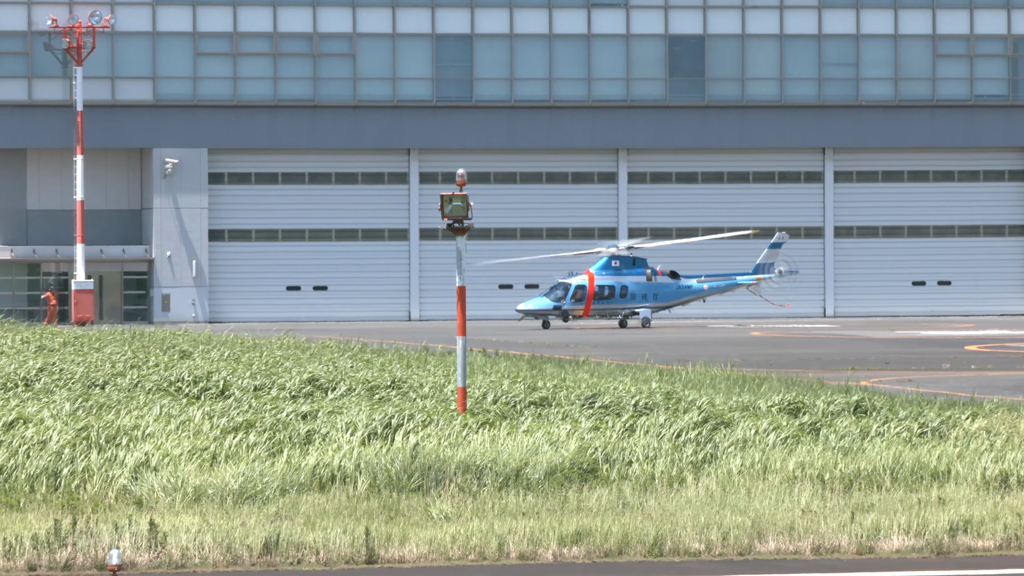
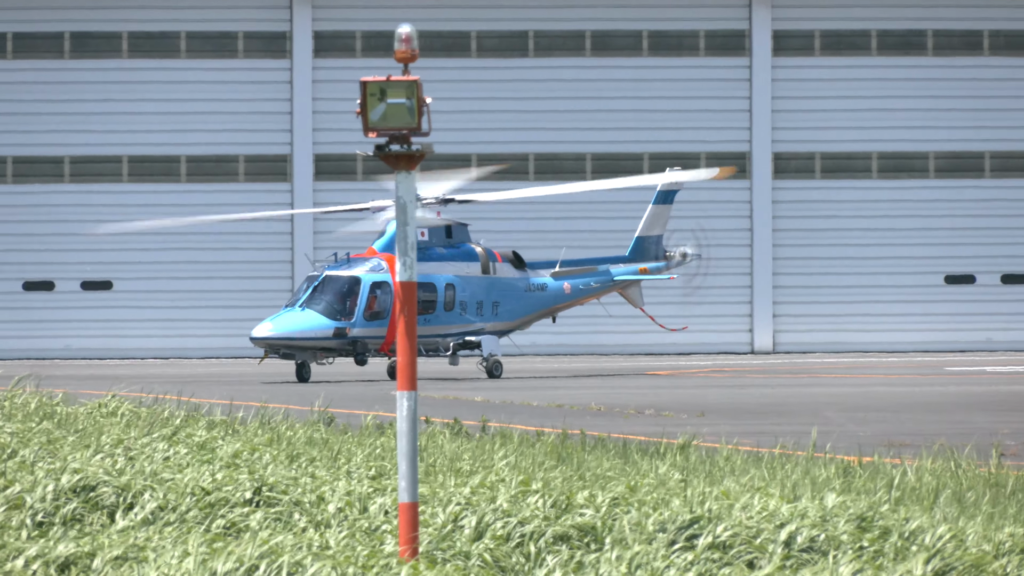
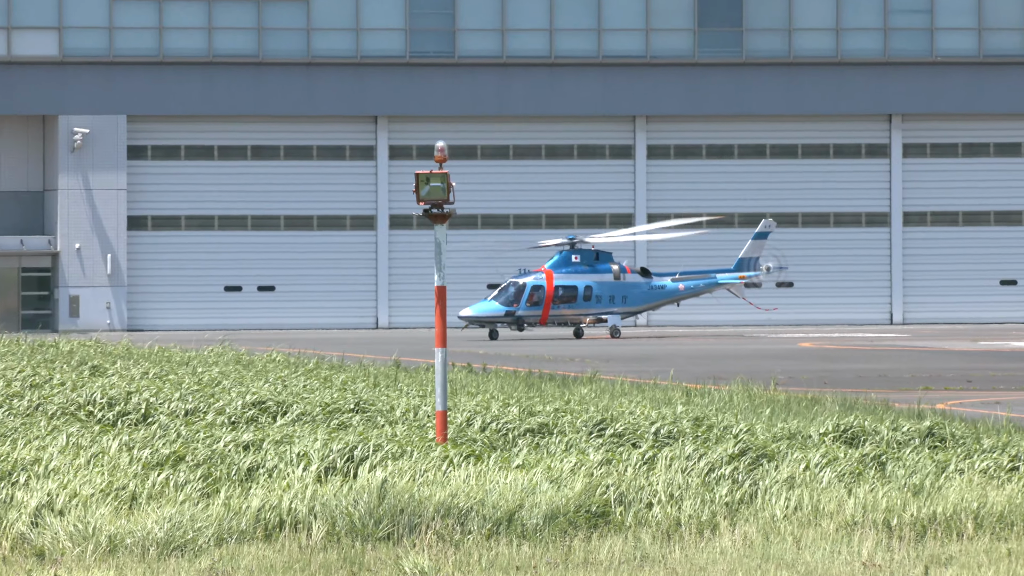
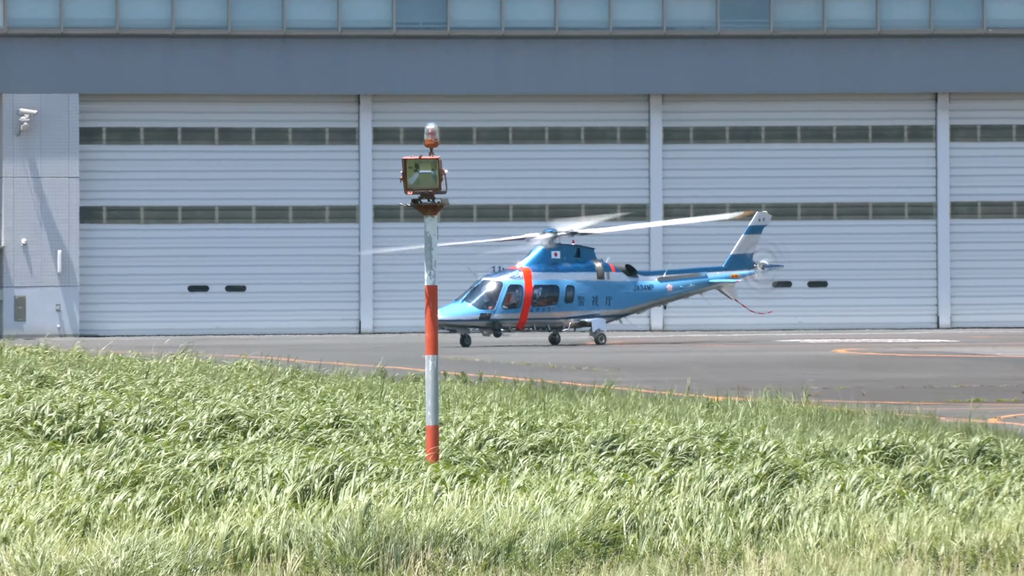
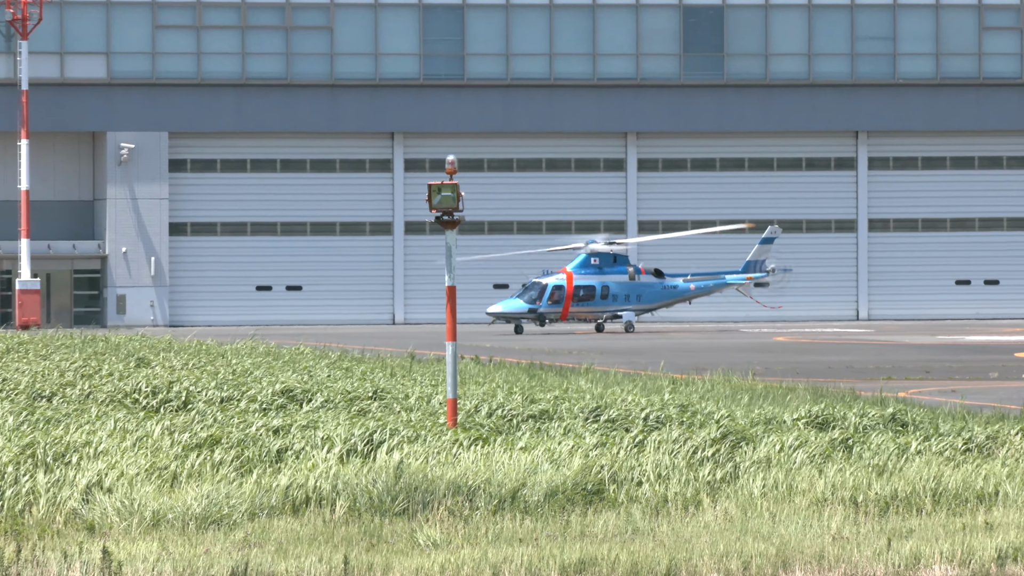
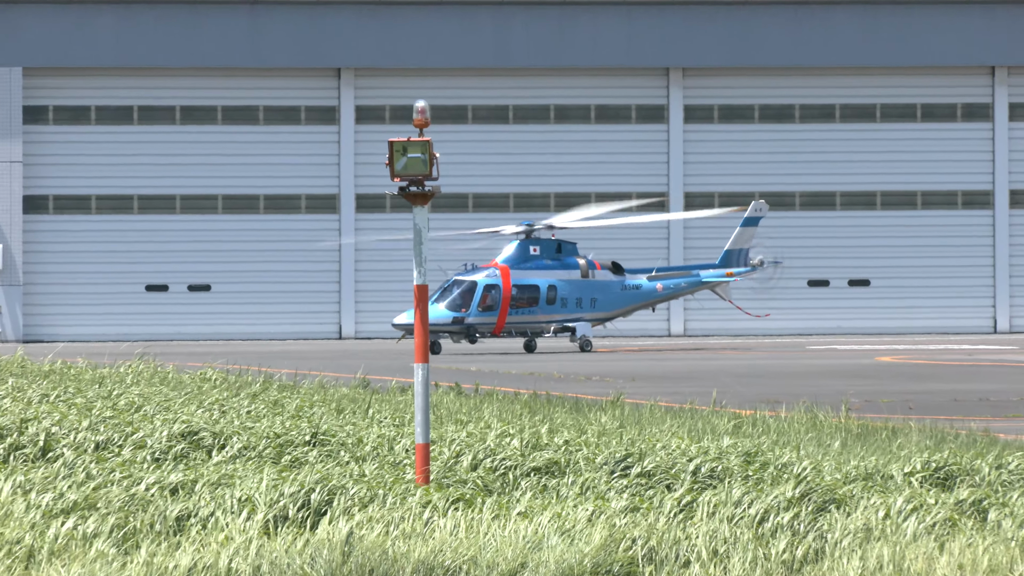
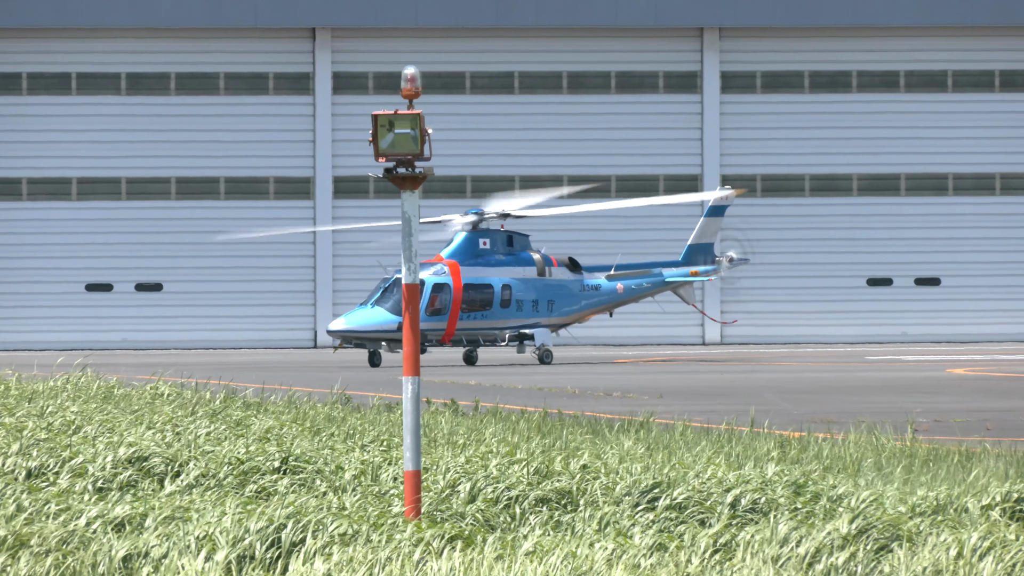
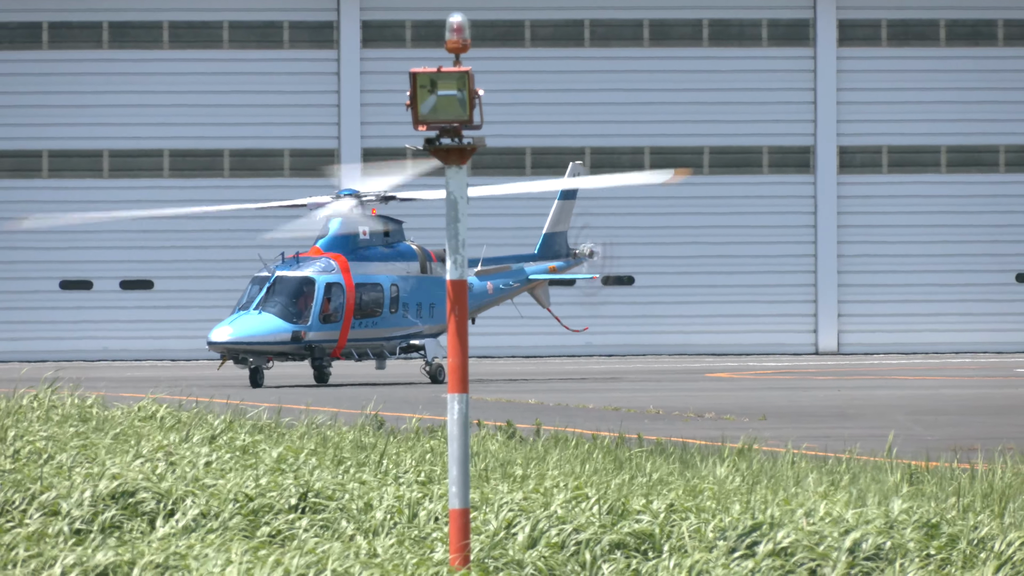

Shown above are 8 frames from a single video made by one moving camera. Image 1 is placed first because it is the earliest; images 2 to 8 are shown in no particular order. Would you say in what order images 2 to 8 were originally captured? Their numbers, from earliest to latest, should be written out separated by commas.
5, 3, 4, 6, 7, 2, 8
